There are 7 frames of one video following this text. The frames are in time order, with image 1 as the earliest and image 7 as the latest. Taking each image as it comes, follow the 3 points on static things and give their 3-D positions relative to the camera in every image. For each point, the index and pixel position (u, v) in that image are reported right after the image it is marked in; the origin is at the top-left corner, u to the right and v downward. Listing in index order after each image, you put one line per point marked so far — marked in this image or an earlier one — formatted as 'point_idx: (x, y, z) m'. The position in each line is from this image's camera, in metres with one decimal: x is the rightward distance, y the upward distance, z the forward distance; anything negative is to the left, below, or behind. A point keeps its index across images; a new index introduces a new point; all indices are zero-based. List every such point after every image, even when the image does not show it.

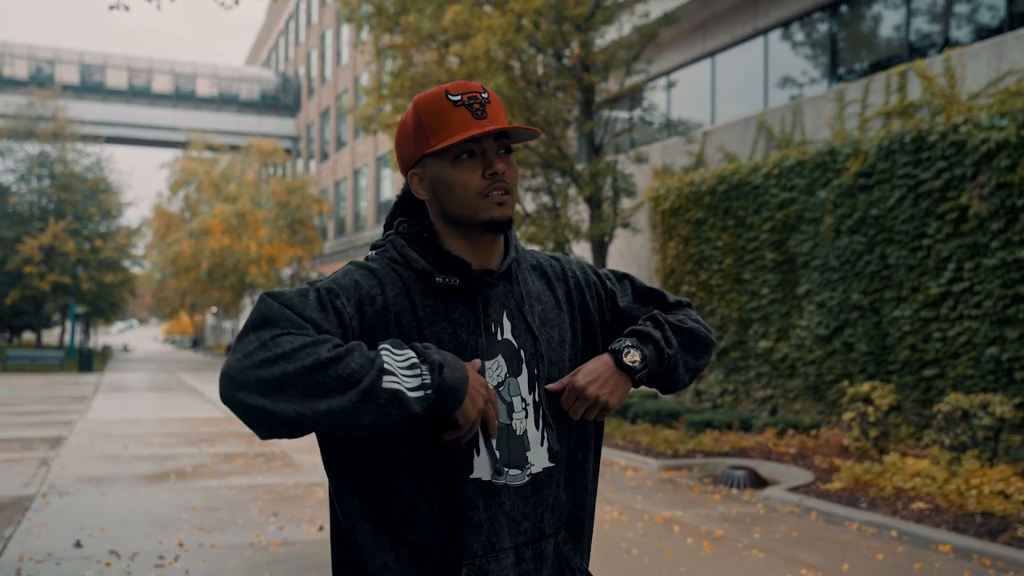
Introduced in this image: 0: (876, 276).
0: (+5.0, +0.2, +9.9) m
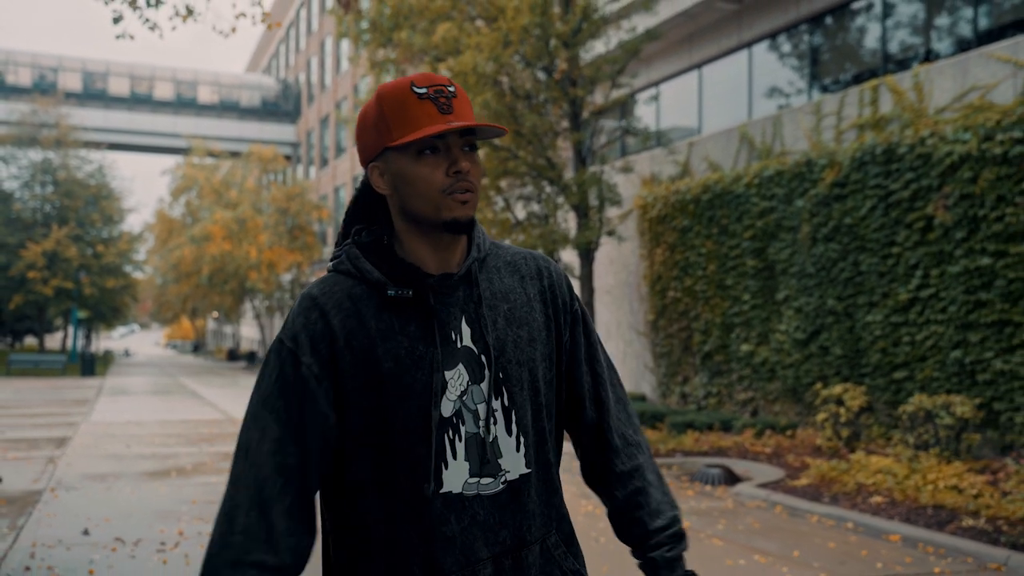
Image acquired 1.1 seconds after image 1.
0: (+4.8, +0.1, +10.3) m
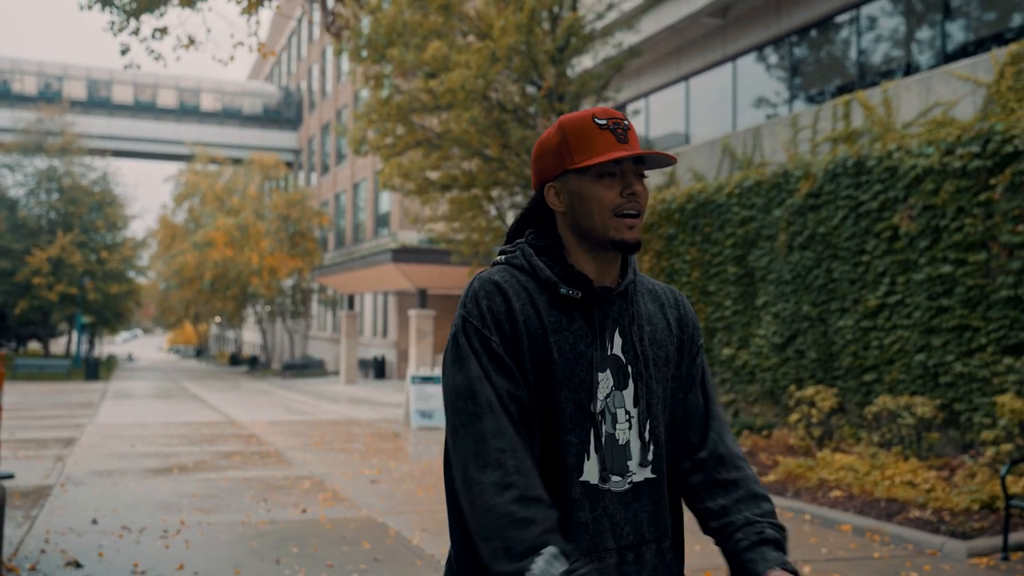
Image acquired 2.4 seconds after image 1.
0: (+4.6, 0.0, +10.8) m
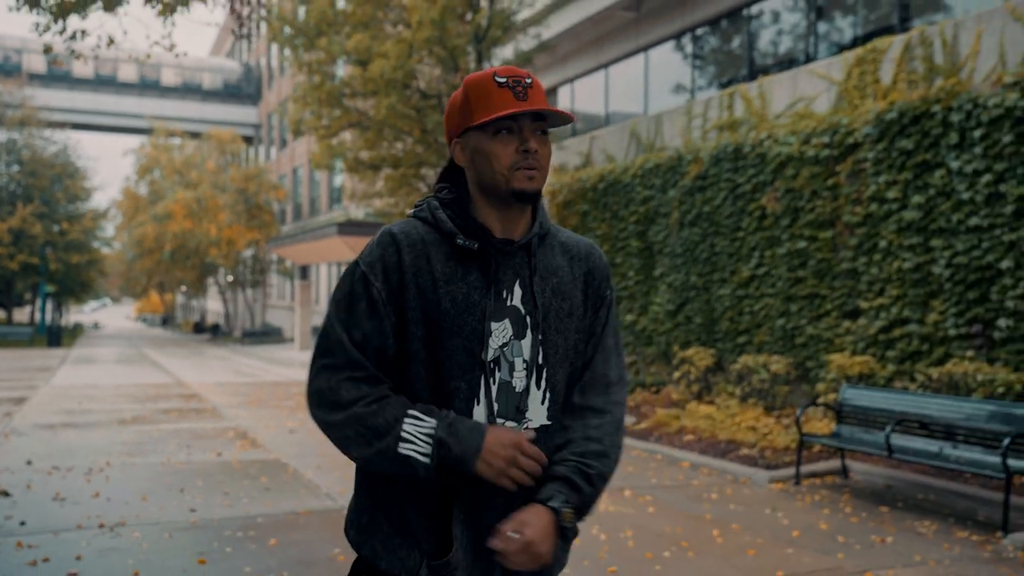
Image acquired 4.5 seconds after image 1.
0: (+3.2, +0.4, +12.1) m
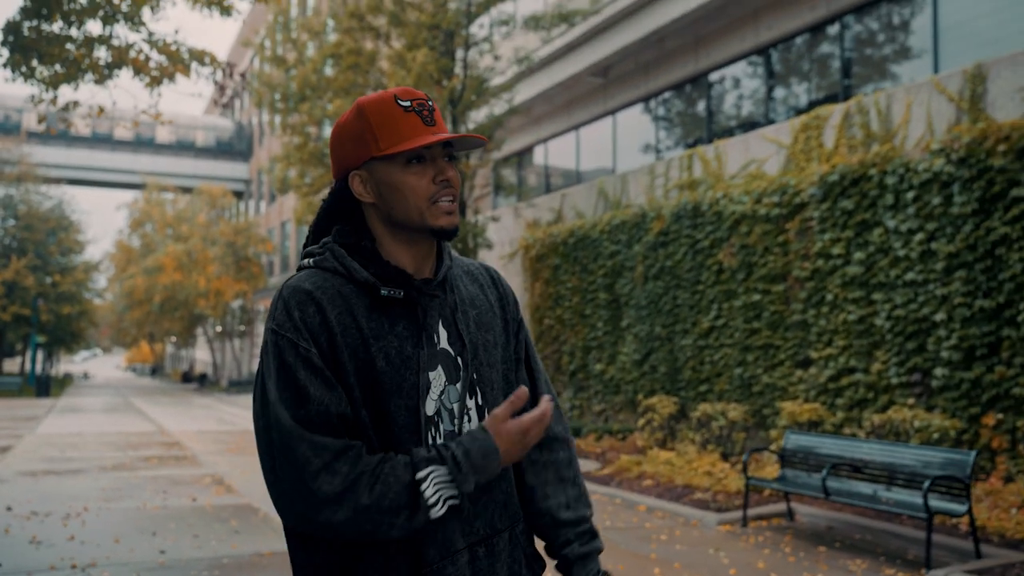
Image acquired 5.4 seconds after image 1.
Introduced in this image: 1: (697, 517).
0: (+2.8, -0.4, +12.7) m
1: (+2.1, -2.6, +8.4) m
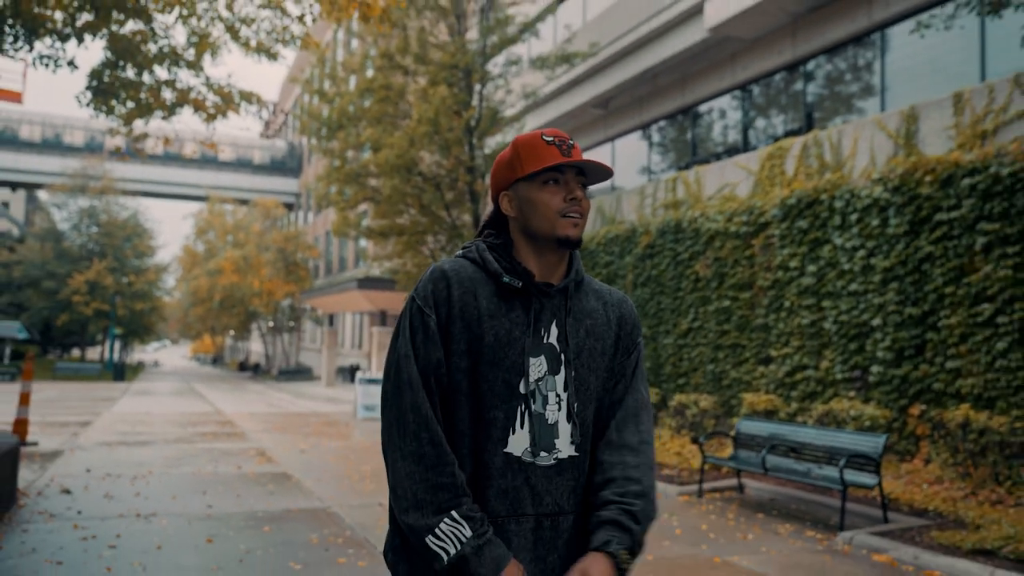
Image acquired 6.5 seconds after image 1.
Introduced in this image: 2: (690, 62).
0: (+2.9, -0.5, +14.3) m
1: (+2.0, -2.7, +10.1) m
2: (+3.6, +4.6, +15.1) m
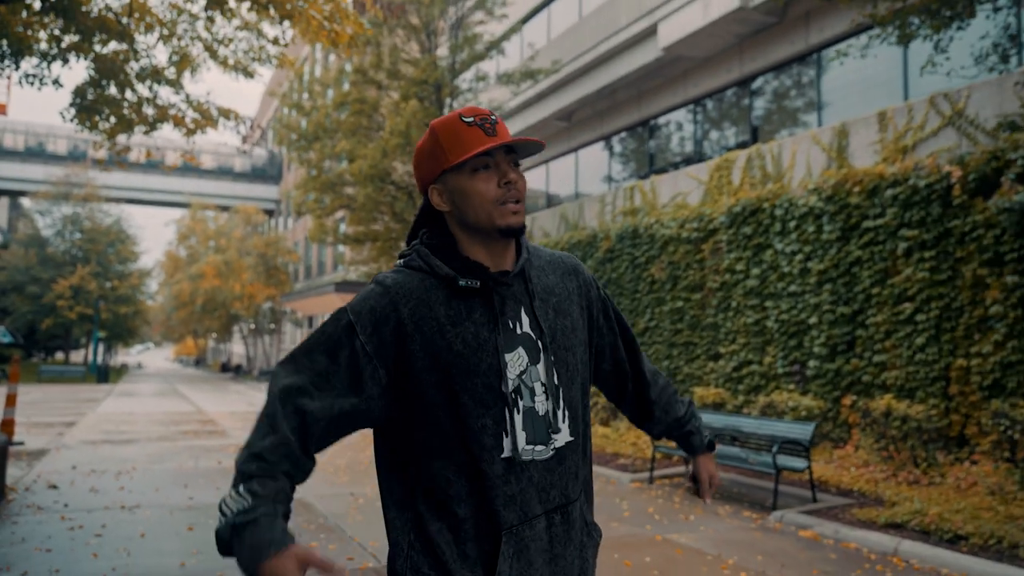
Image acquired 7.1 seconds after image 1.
0: (+2.3, -0.6, +15.2) m
1: (+1.5, -2.7, +11.0) m
2: (+2.9, +4.6, +16.0) m
